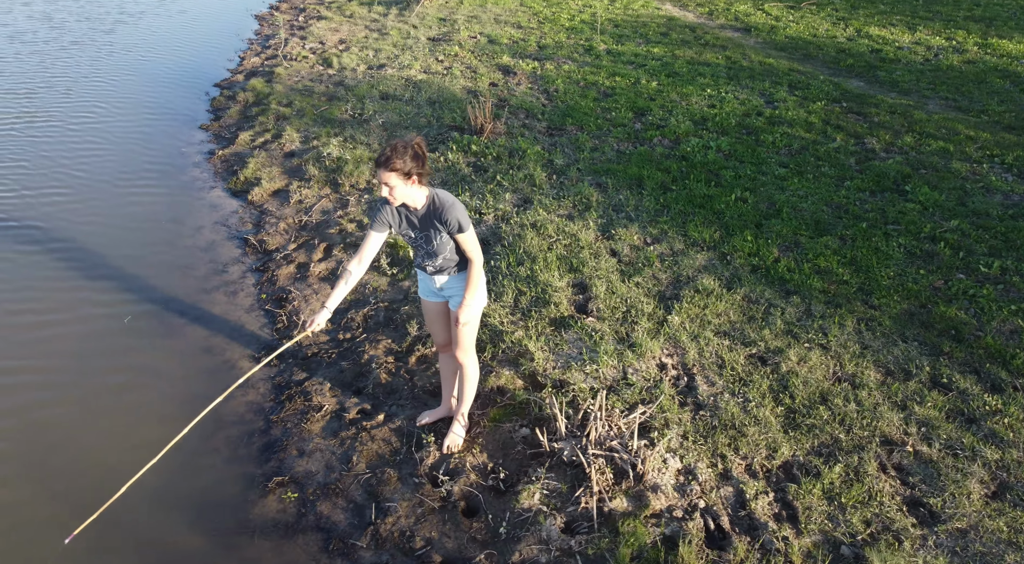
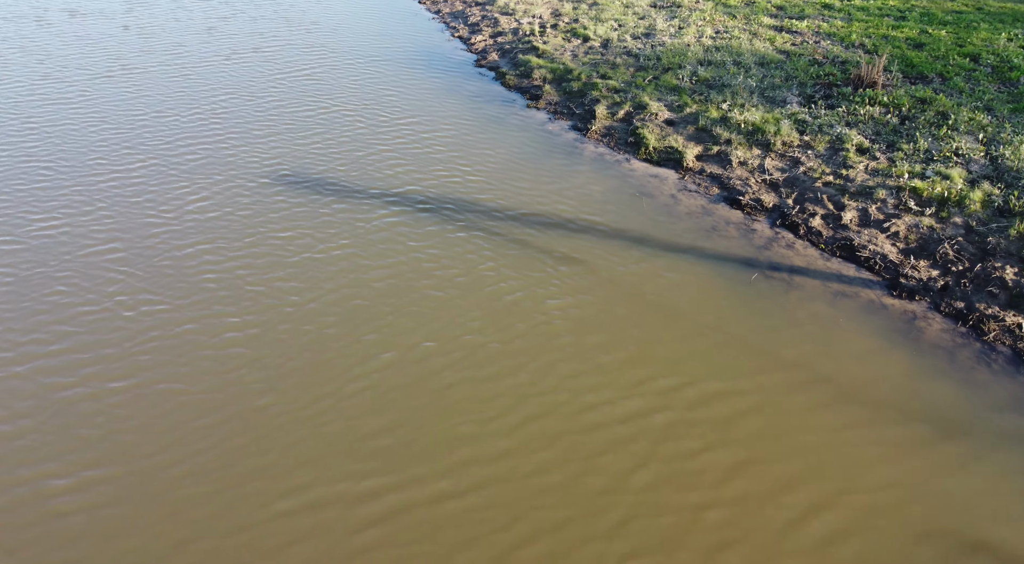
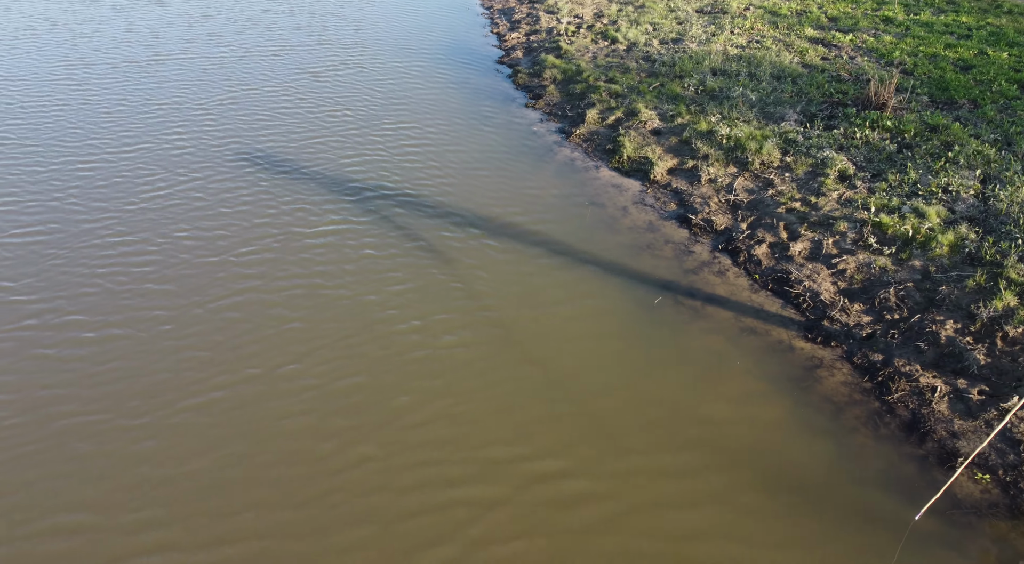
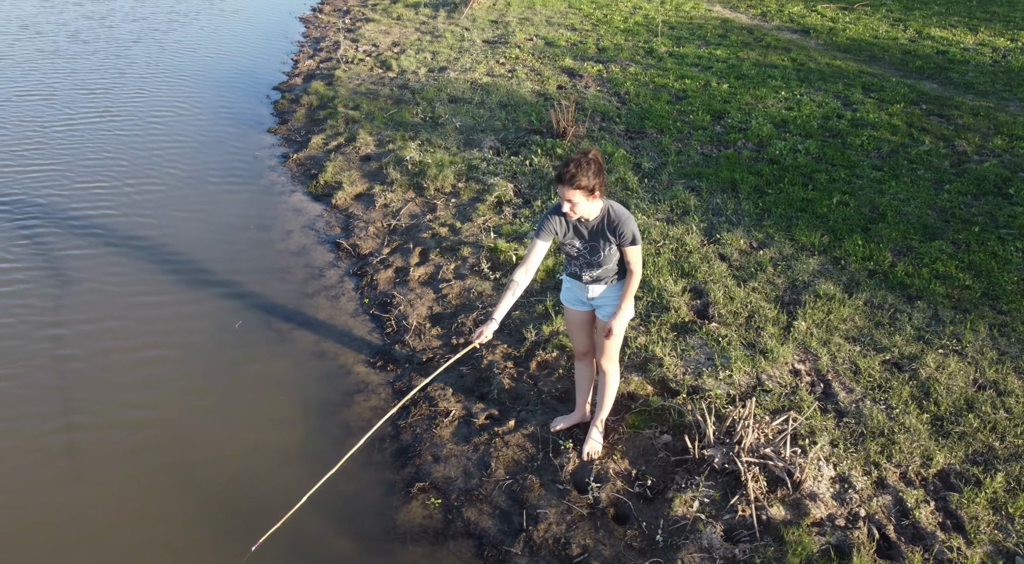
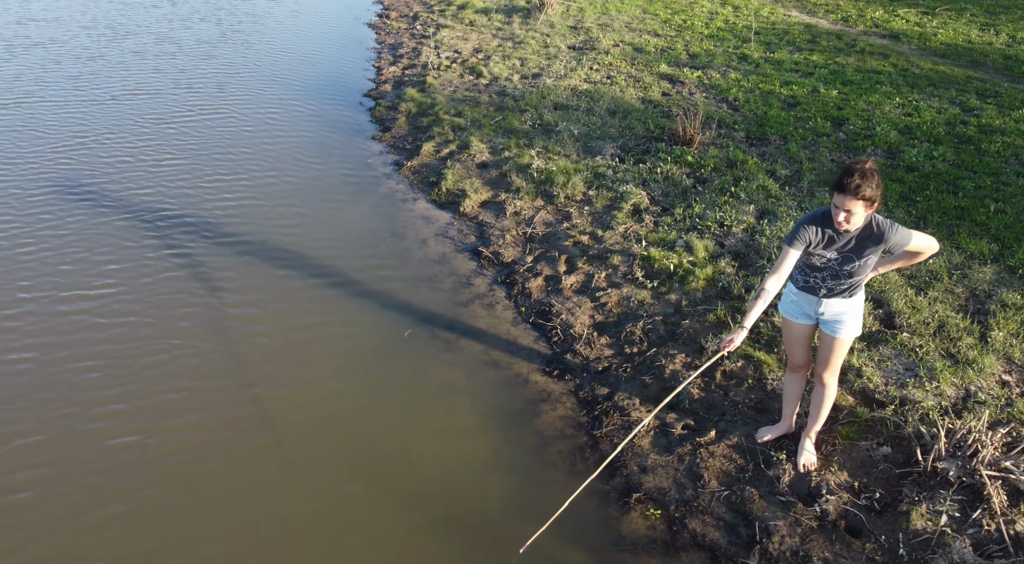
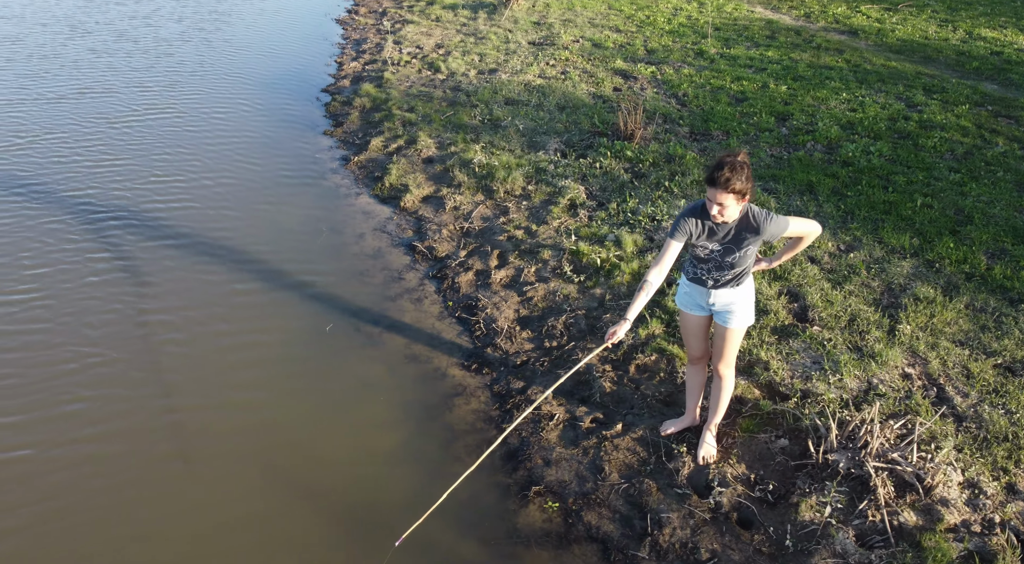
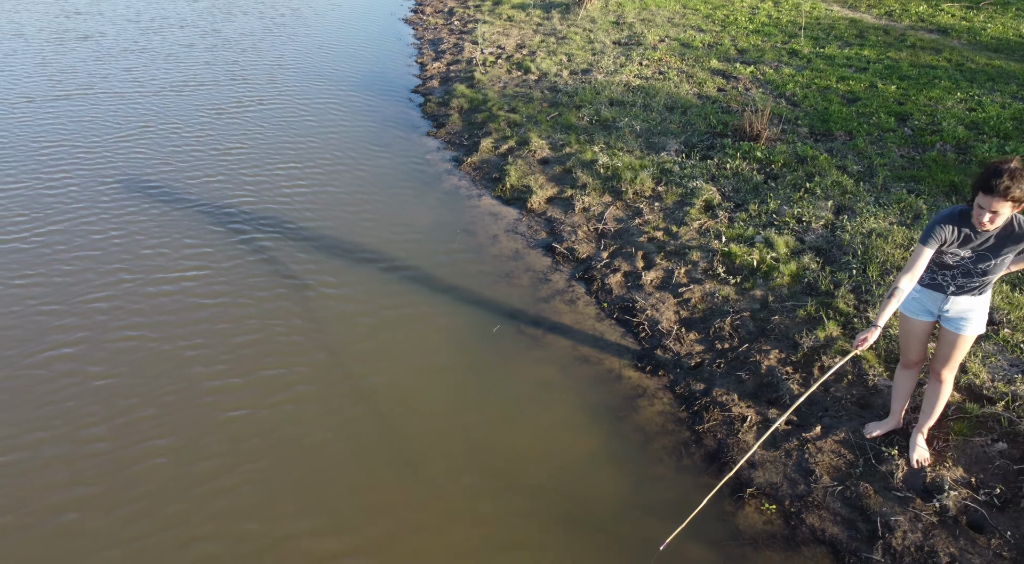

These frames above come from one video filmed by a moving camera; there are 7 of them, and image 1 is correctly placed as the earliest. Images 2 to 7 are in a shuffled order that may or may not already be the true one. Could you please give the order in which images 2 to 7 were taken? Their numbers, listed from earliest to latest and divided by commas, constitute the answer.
4, 6, 5, 7, 3, 2
